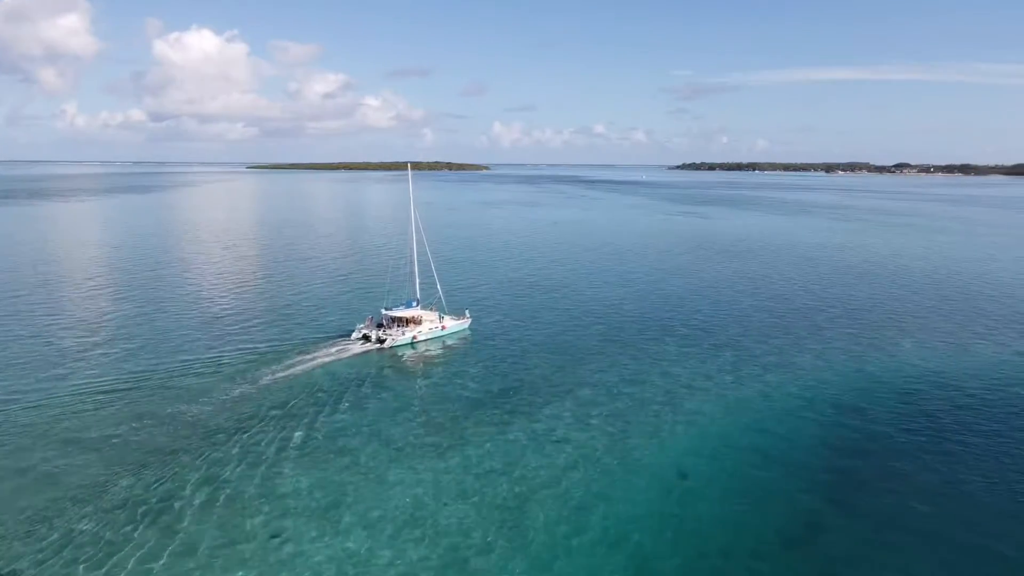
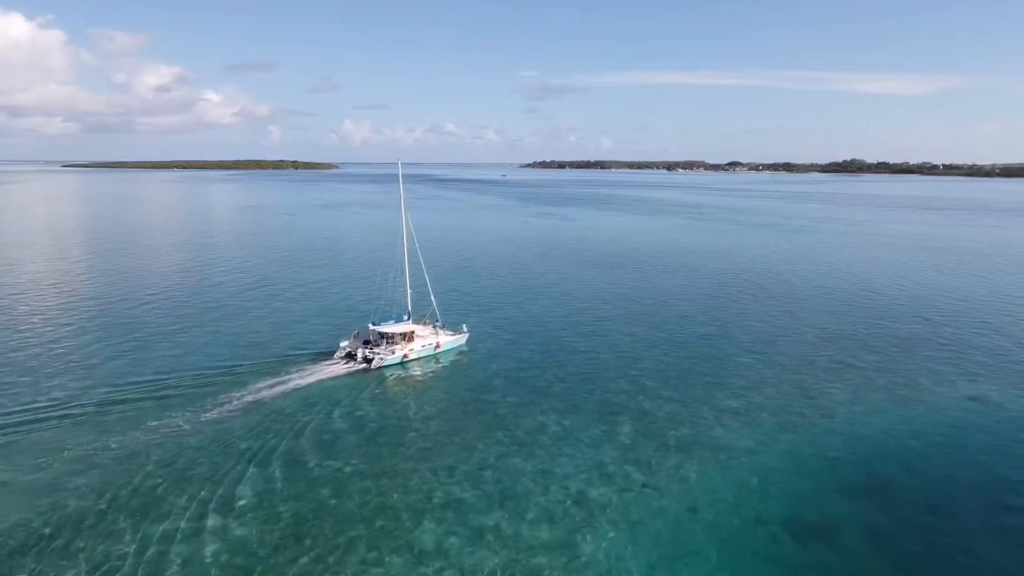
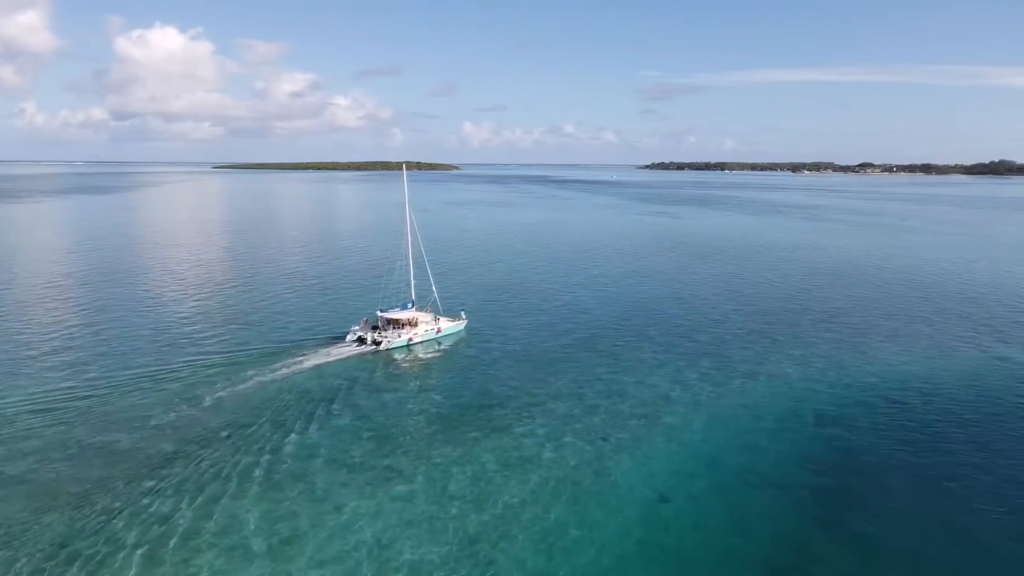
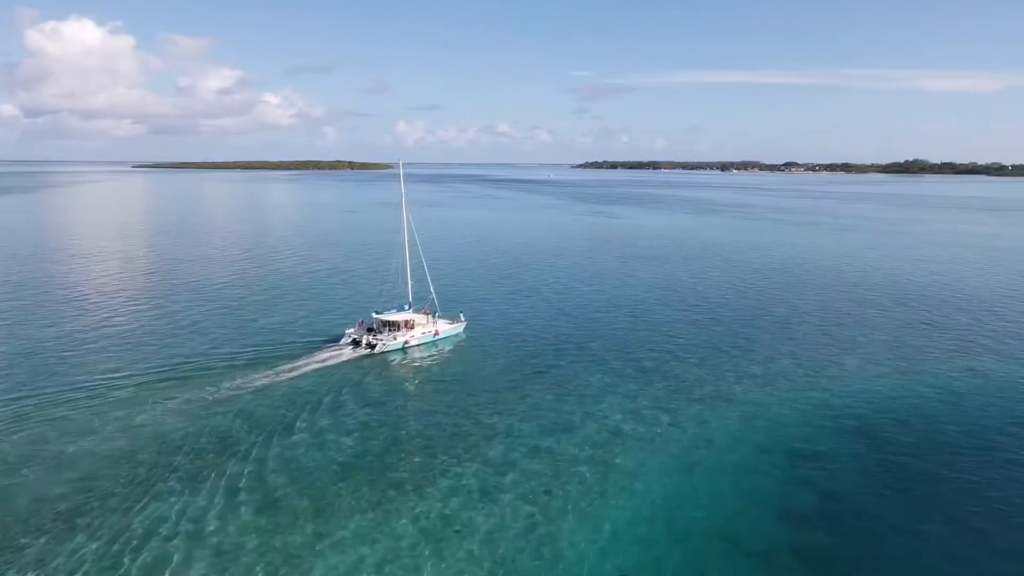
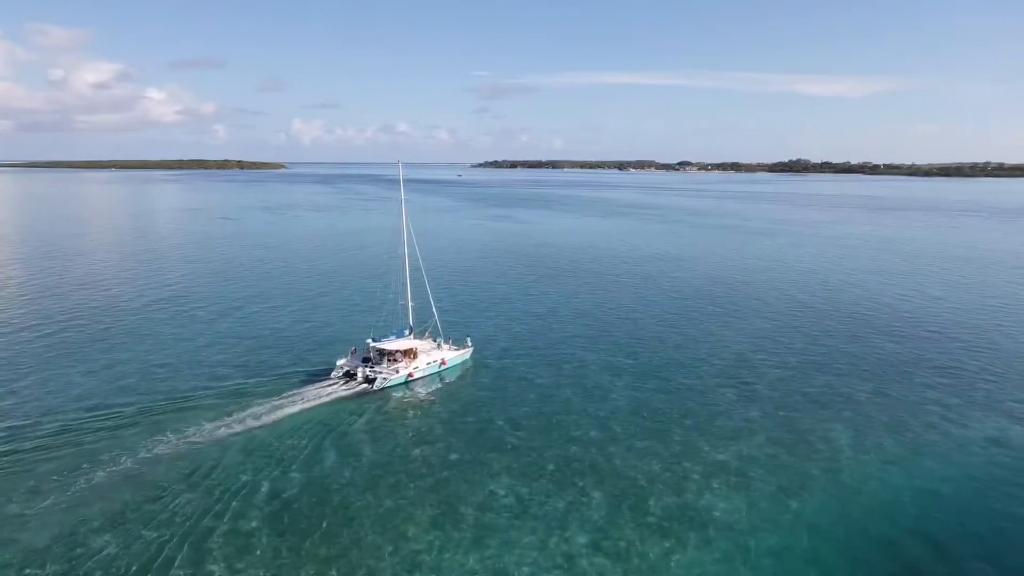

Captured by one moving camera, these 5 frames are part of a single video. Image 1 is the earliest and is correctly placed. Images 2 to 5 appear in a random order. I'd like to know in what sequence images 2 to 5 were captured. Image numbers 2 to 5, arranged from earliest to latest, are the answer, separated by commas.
3, 4, 2, 5
